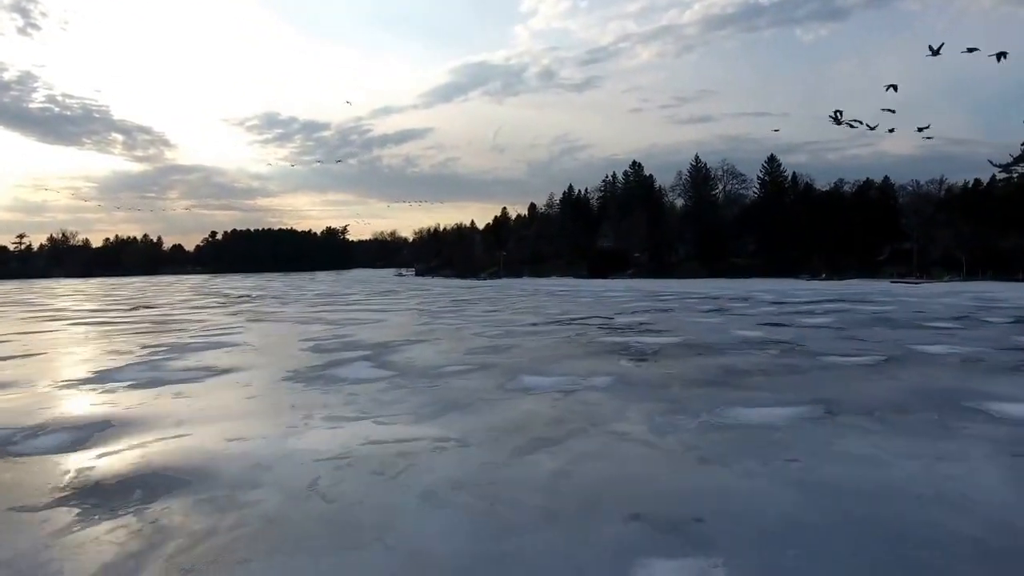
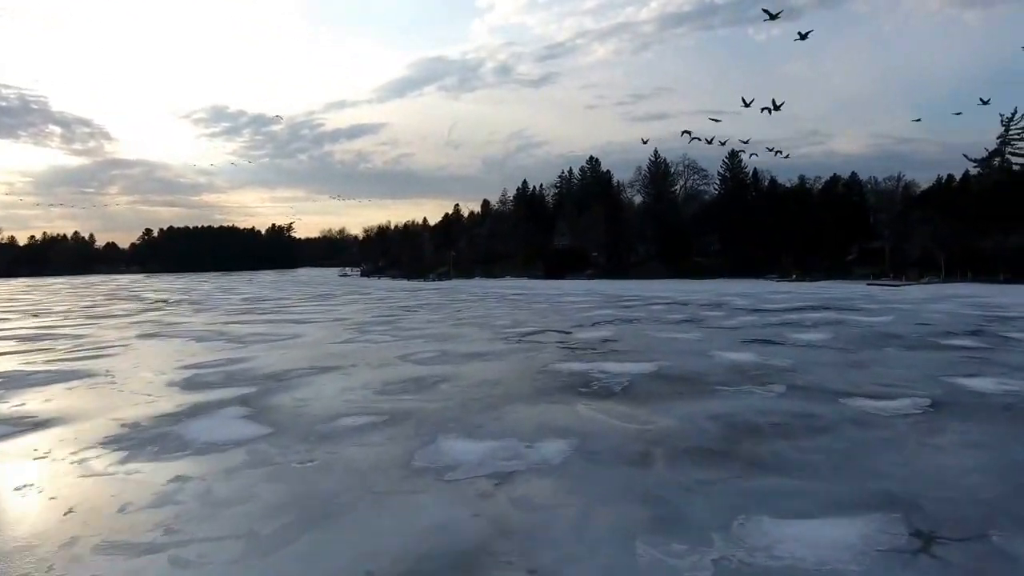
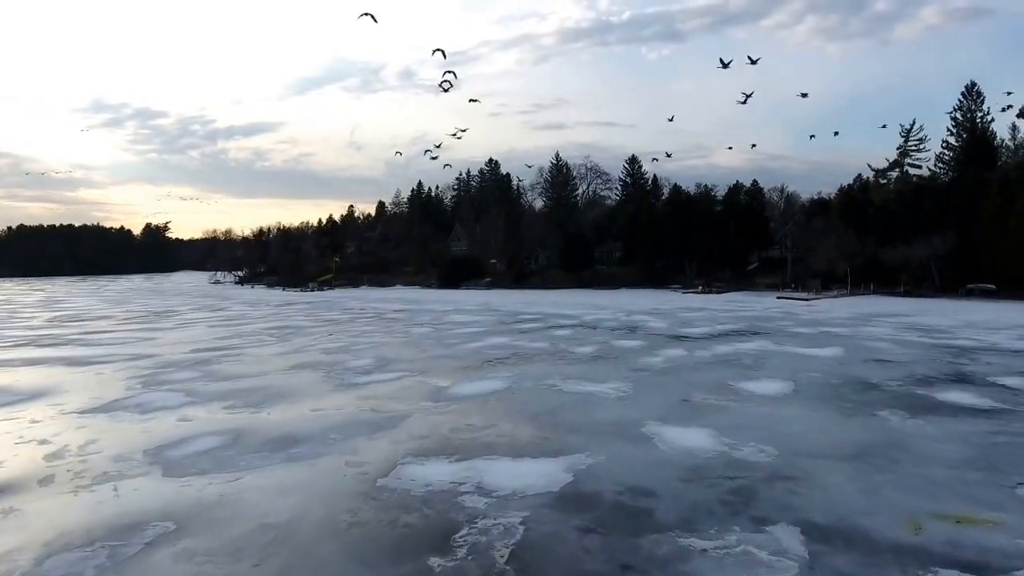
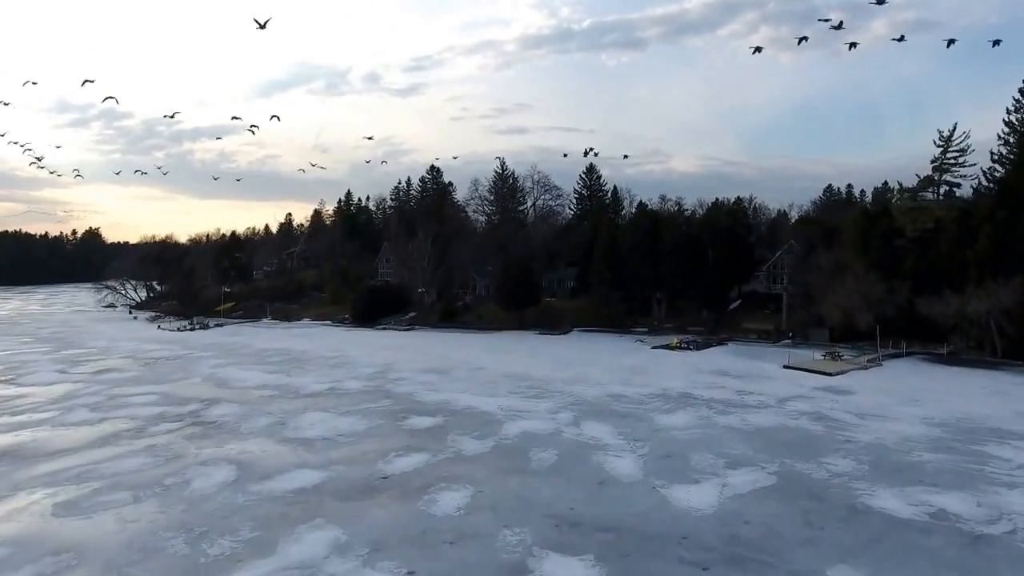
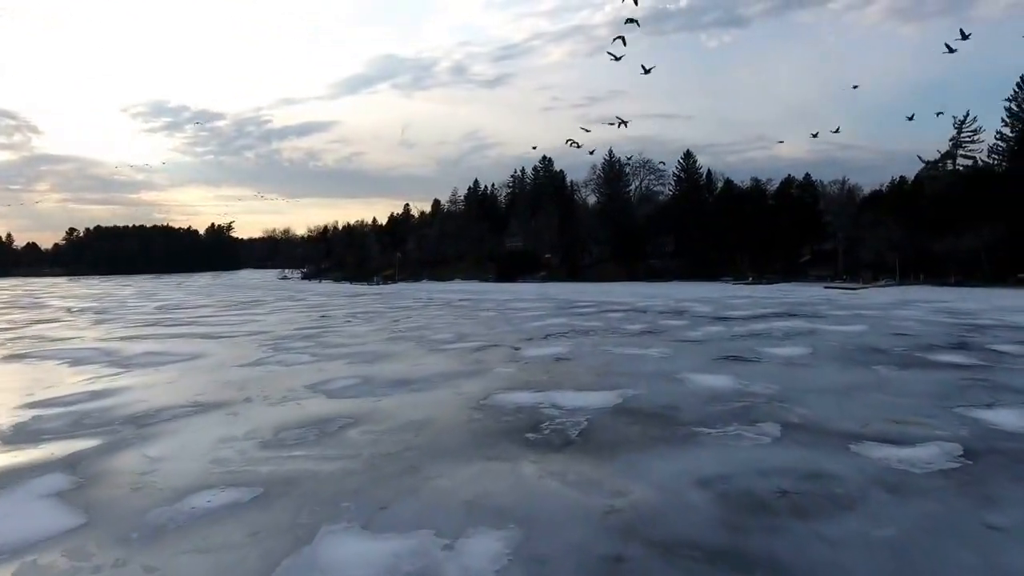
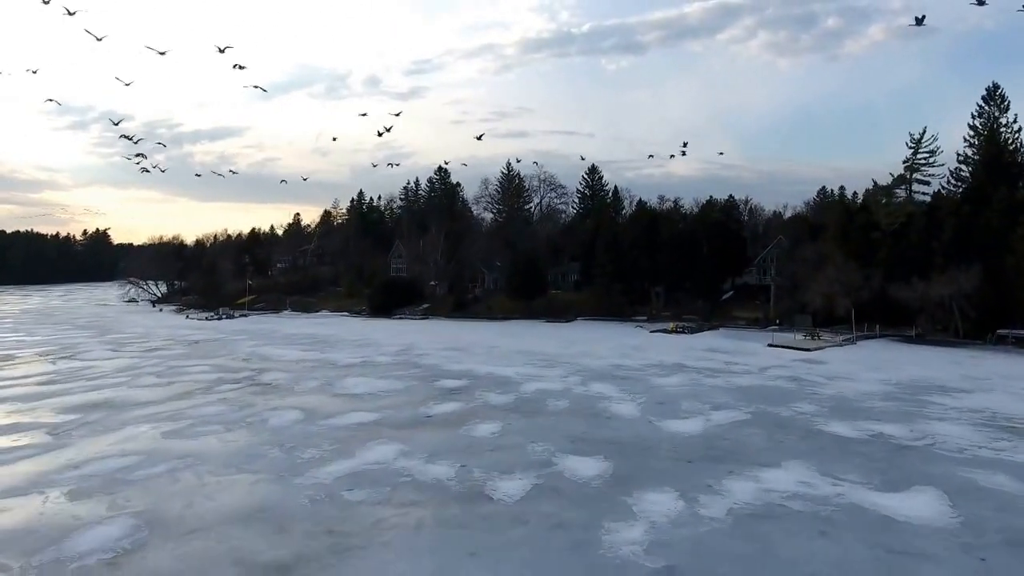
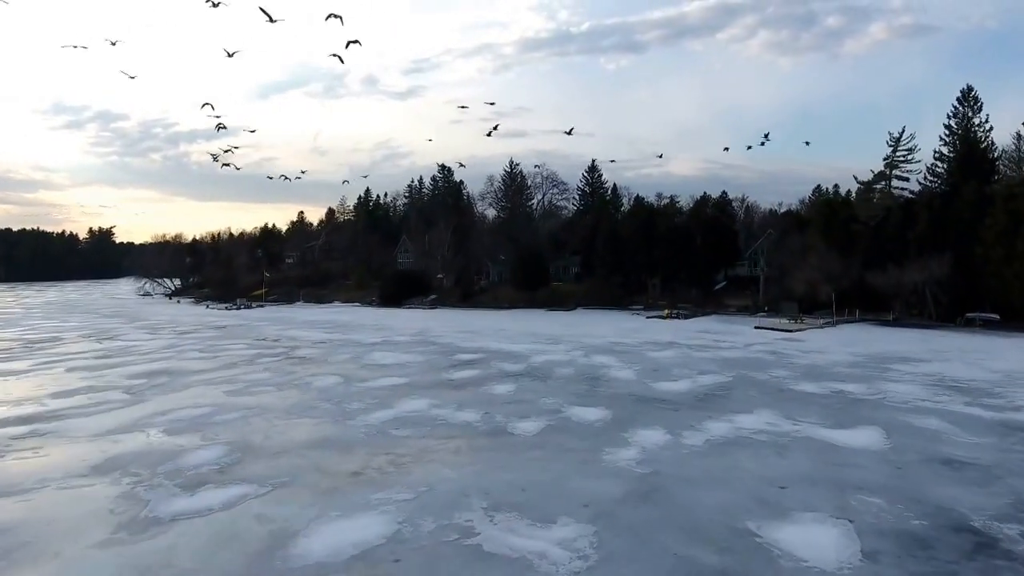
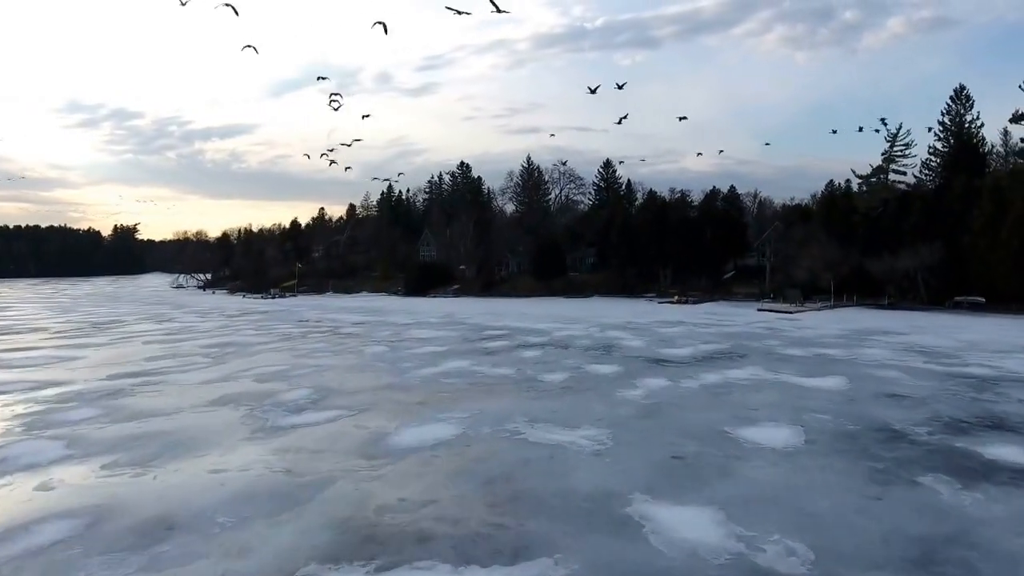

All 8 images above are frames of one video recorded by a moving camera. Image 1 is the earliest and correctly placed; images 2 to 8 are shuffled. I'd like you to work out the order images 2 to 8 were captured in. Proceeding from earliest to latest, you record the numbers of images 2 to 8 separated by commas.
2, 5, 3, 8, 7, 6, 4
